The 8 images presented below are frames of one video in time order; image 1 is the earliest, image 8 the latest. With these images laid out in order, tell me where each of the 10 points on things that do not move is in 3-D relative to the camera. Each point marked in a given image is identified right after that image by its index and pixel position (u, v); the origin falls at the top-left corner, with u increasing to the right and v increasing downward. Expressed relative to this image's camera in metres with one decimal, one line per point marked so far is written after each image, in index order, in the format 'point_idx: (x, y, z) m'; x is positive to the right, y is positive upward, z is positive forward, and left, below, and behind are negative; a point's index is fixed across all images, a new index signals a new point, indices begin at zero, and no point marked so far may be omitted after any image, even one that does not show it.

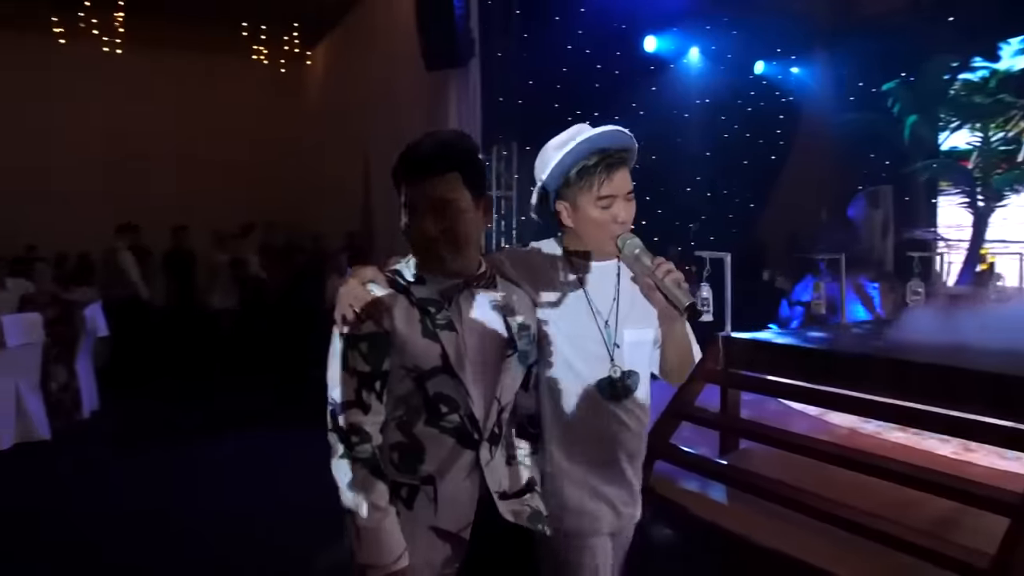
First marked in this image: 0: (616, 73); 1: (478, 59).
0: (+0.6, +2.3, +7.7) m
1: (-0.3, +2.2, +7.1) m
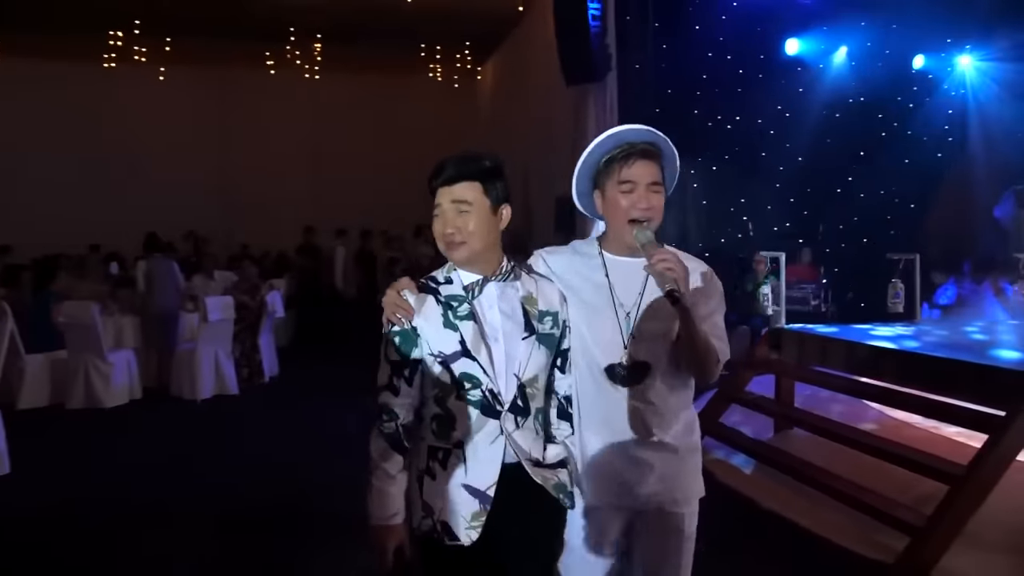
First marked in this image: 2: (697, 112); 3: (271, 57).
0: (+2.1, +2.3, +7.9) m
1: (+1.0, +2.2, +7.6) m
2: (+2.0, +1.9, +7.9) m
3: (-3.9, +3.8, +12.2) m
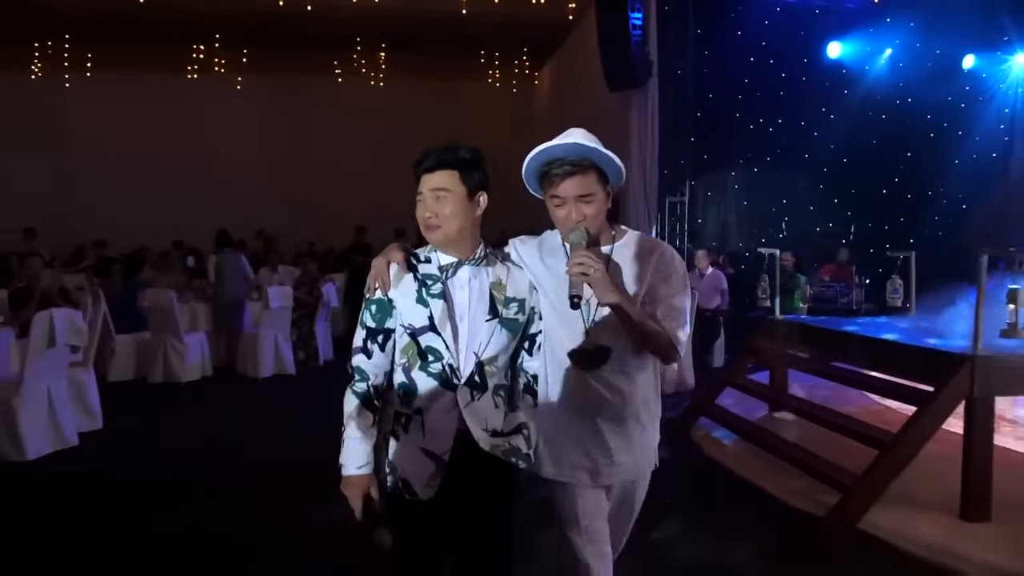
0: (+2.6, +2.3, +8.2) m
1: (+1.5, +2.2, +7.9) m
2: (+2.5, +1.9, +8.2) m
3: (-3.0, +3.8, +12.9) m
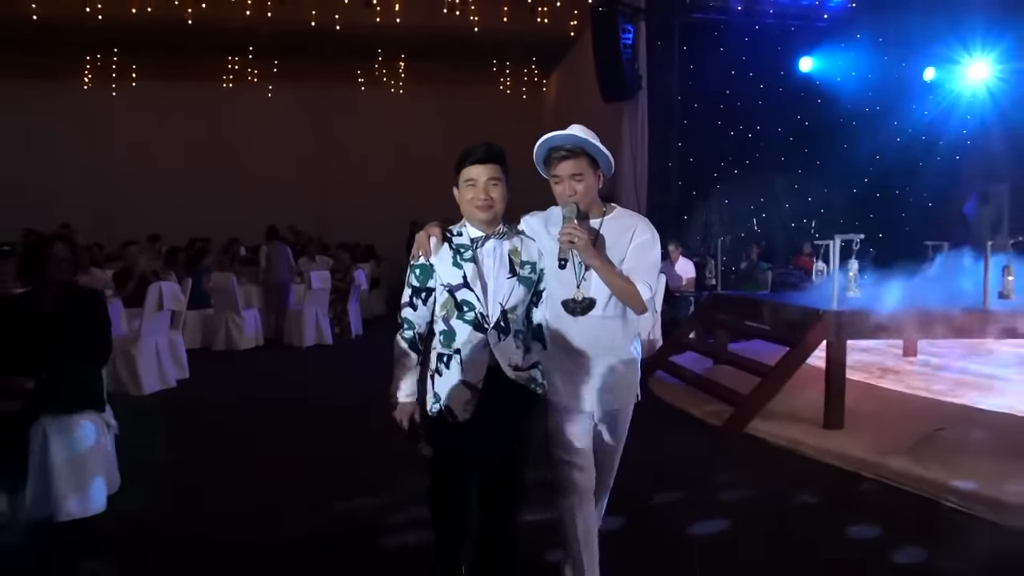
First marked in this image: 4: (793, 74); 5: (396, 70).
0: (+2.7, +2.4, +9.2) m
1: (+1.6, +2.4, +8.9) m
2: (+2.5, +2.0, +9.2) m
3: (-2.8, +4.0, +14.0) m
4: (+3.5, +2.7, +9.4) m
5: (-2.2, +4.1, +14.1) m
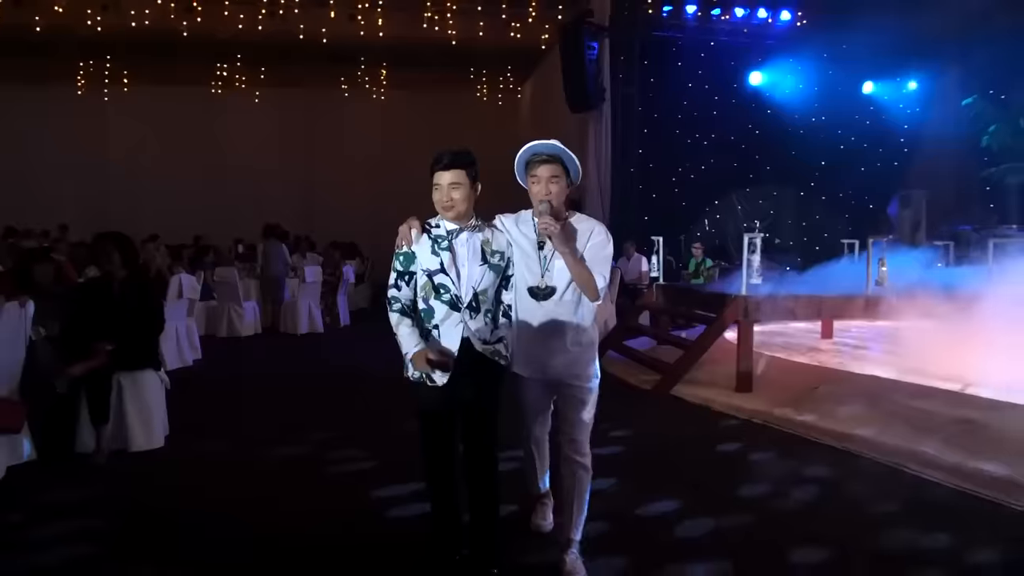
0: (+2.3, +2.5, +10.0) m
1: (+1.2, +2.4, +9.7) m
2: (+2.2, +2.1, +10.0) m
3: (-3.3, +4.0, +14.7) m
4: (+3.1, +2.7, +10.2) m
5: (-2.6, +4.1, +14.8) m
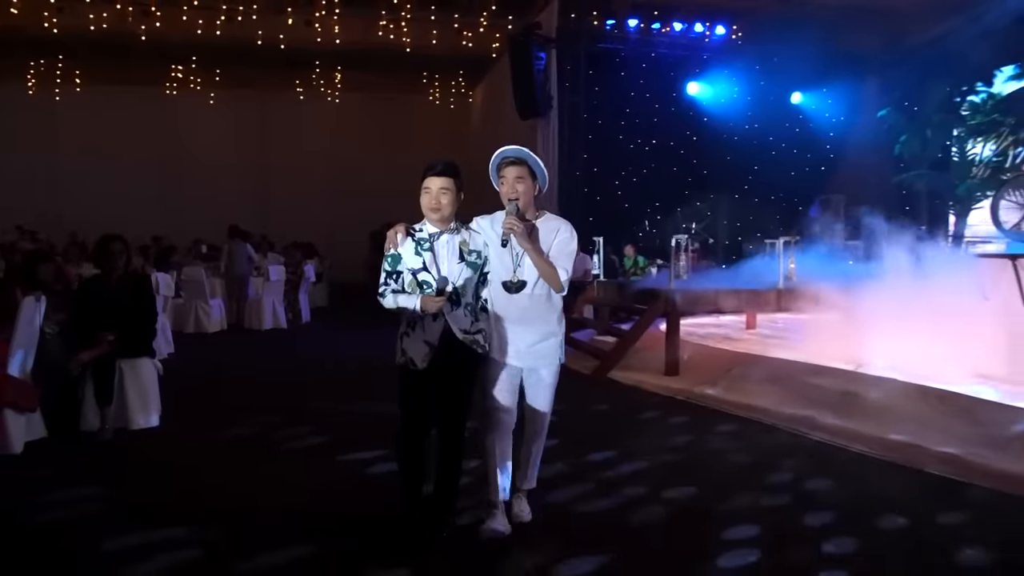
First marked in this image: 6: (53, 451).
0: (+1.7, +2.5, +10.6) m
1: (+0.6, +2.5, +10.3) m
2: (+1.5, +2.1, +10.7) m
3: (-4.2, +4.1, +15.0) m
4: (+2.5, +2.8, +10.9) m
5: (-3.6, +4.1, +15.1) m
6: (-2.2, -0.8, +3.6) m
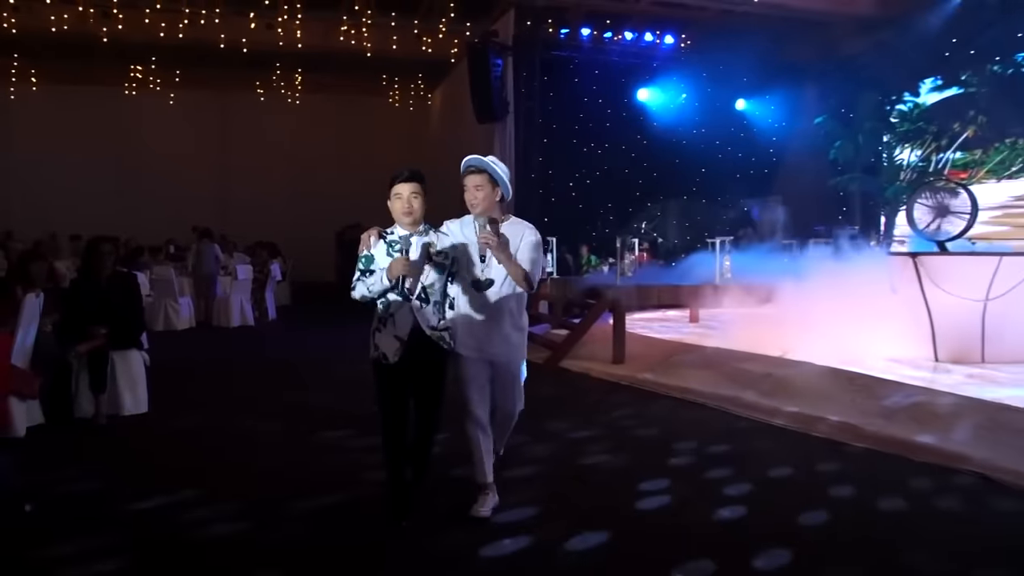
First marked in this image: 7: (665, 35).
0: (+1.1, +2.6, +11.1) m
1: (0.0, +2.5, +10.7) m
2: (+0.9, +2.2, +11.1) m
3: (-5.1, +4.1, +15.1) m
4: (+1.8, +2.8, +11.5) m
5: (-4.5, +4.2, +15.3) m
6: (-2.4, -0.8, +3.9) m
7: (+2.2, +3.7, +11.1) m
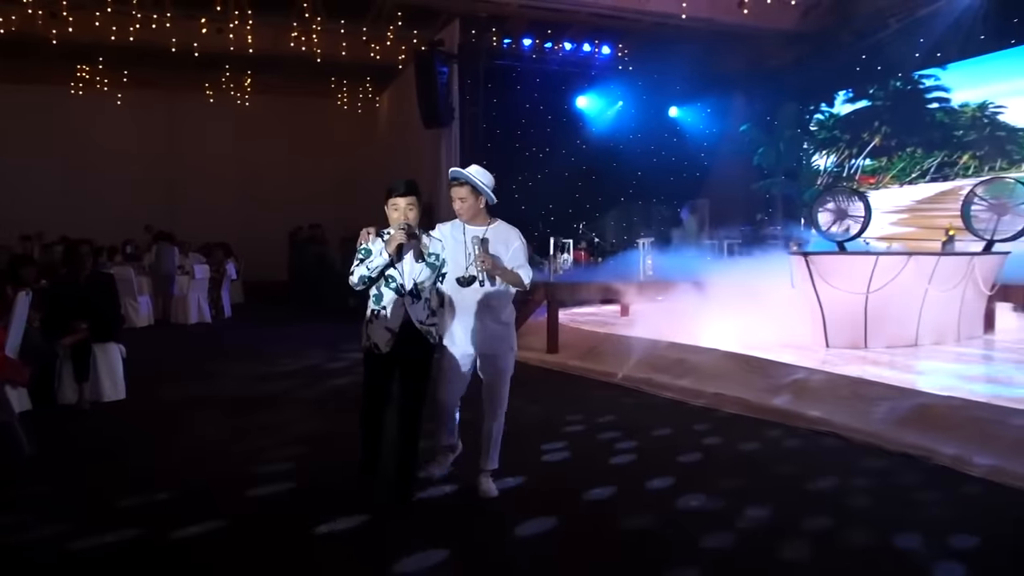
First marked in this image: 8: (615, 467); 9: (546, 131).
0: (+0.2, +2.6, +11.7) m
1: (-0.8, +2.5, +11.2) m
2: (+0.1, +2.2, +11.7) m
3: (-6.2, +4.1, +15.3) m
4: (+1.0, +2.9, +12.1) m
5: (-5.6, +4.2, +15.5) m
6: (-2.8, -0.8, +4.3) m
7: (+1.4, +3.8, +11.8) m
8: (+0.5, -0.8, +3.2) m
9: (+0.6, +2.5, +11.9) m
